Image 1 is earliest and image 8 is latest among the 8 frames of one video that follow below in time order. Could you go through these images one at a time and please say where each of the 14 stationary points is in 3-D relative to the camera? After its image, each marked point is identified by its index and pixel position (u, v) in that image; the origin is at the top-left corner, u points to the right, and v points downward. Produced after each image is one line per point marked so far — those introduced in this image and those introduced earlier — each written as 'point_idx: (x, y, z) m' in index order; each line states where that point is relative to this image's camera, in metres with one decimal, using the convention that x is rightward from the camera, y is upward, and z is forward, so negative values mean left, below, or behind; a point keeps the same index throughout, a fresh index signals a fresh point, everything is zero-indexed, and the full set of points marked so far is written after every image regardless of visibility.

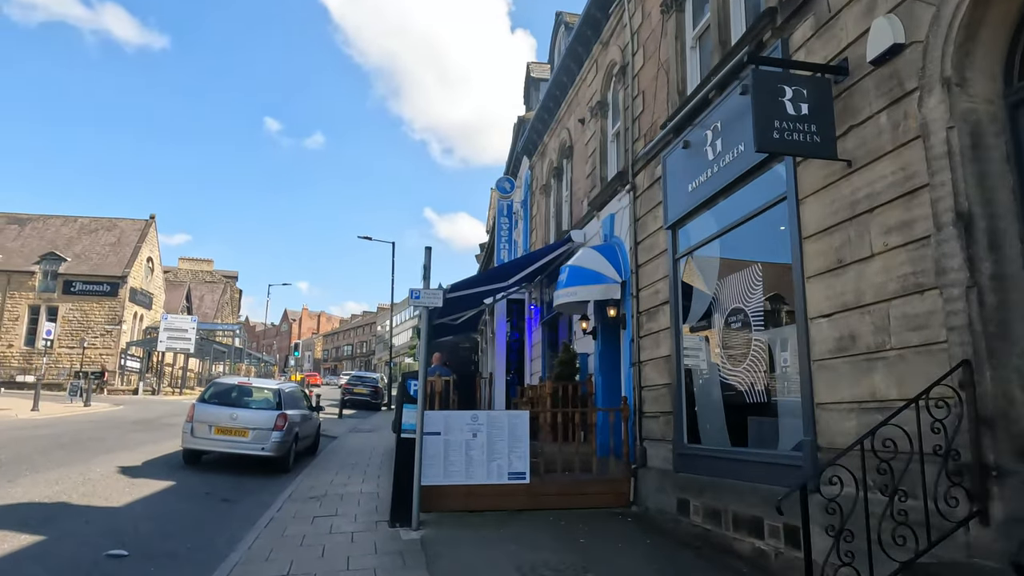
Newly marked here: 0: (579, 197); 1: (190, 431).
0: (+1.3, +1.7, +12.5) m
1: (-5.6, -2.5, +11.5) m
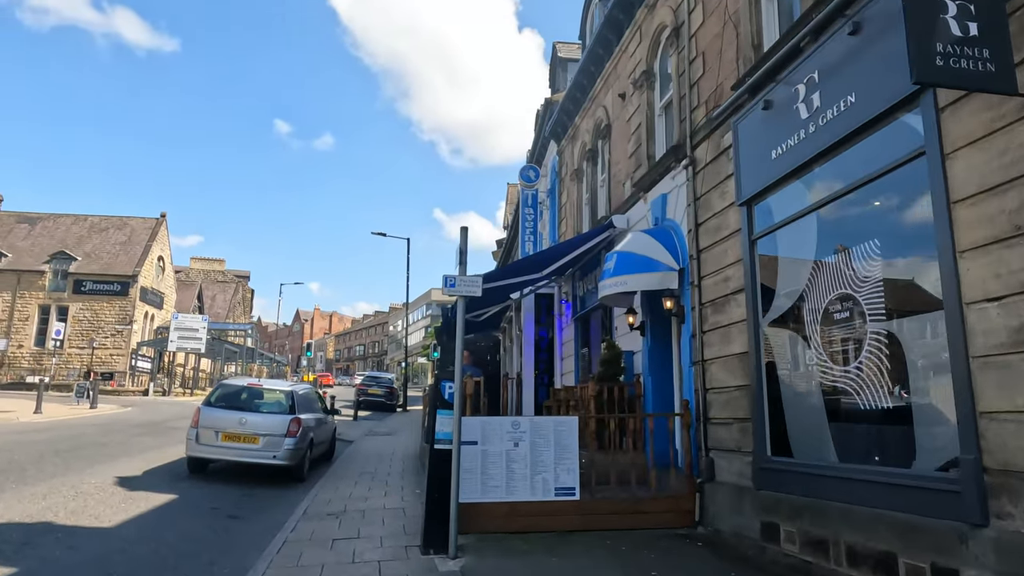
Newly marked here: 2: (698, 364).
0: (+1.9, +1.9, +11.3) m
1: (-5.0, -2.4, +10.5) m
2: (+2.2, -0.9, +7.9) m
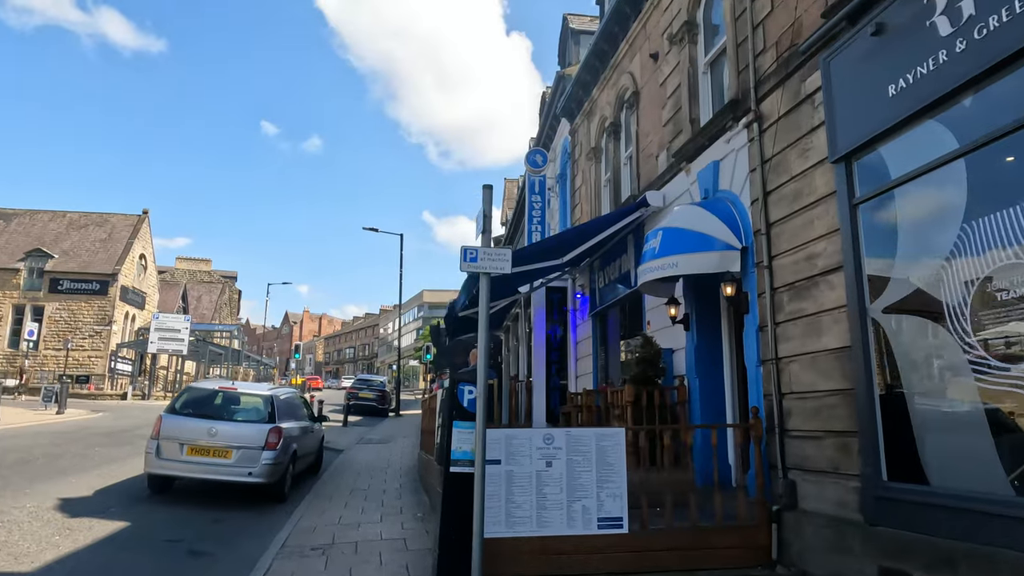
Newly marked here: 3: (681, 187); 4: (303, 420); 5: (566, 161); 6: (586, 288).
0: (+2.1, +2.0, +9.9) m
1: (-4.8, -2.2, +8.9) m
2: (+2.5, -0.7, +6.5) m
3: (+2.2, +1.3, +8.7) m
4: (-3.6, -2.3, +11.5) m
5: (+1.3, +3.0, +15.2) m
6: (+1.4, 0.0, +12.8) m
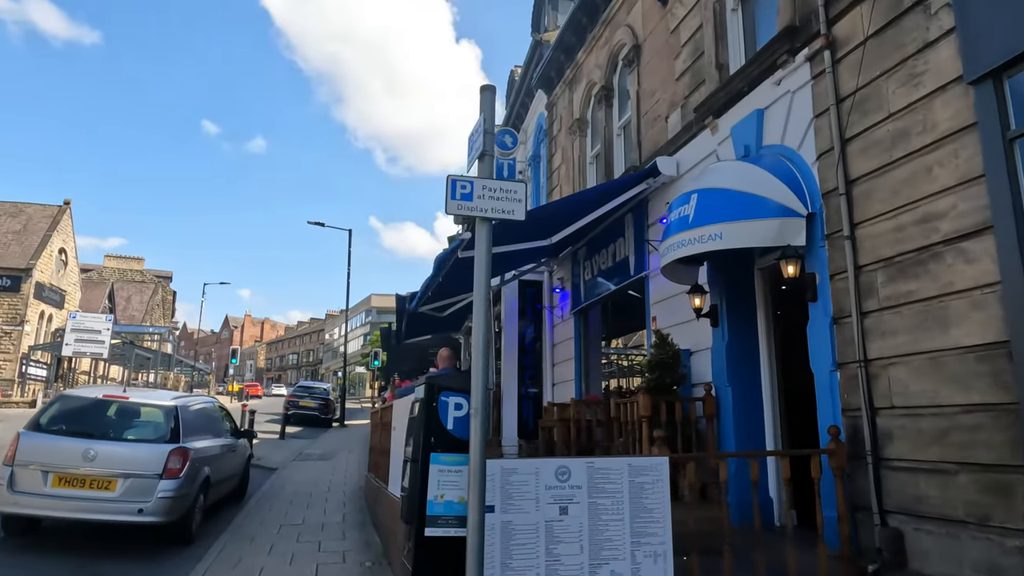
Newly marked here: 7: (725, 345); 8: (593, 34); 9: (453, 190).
0: (+1.8, +2.2, +8.2) m
1: (-5.0, -1.9, +6.6) m
2: (+2.4, -0.6, +4.8) m
3: (+2.0, +1.5, +7.0) m
4: (-4.1, -2.1, +9.3) m
5: (+0.6, +3.0, +13.5) m
6: (+0.9, +0.1, +11.0) m
7: (+2.1, -0.6, +6.4) m
8: (+1.3, +4.0, +10.5) m
9: (-0.3, +0.5, +3.3) m
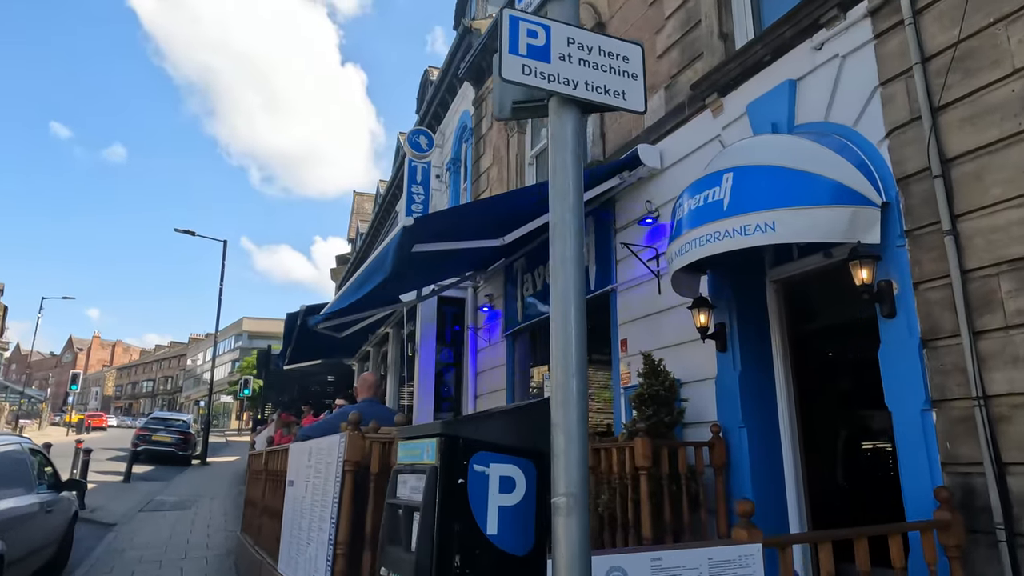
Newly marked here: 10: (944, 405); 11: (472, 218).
0: (+1.3, +2.0, +6.9) m
1: (-5.3, -1.7, +4.0) m
2: (+2.4, -0.6, +3.5) m
3: (+1.7, +1.3, +5.8) m
4: (-4.9, -2.1, +6.7) m
5: (-0.9, +2.7, +11.9) m
6: (-0.2, -0.2, +9.5) m
7: (+1.7, -0.7, +5.0) m
8: (+0.4, +3.8, +9.2) m
9: (0.0, +0.6, +1.6) m
10: (+2.4, -0.6, +3.6) m
11: (-0.3, +0.6, +5.7) m
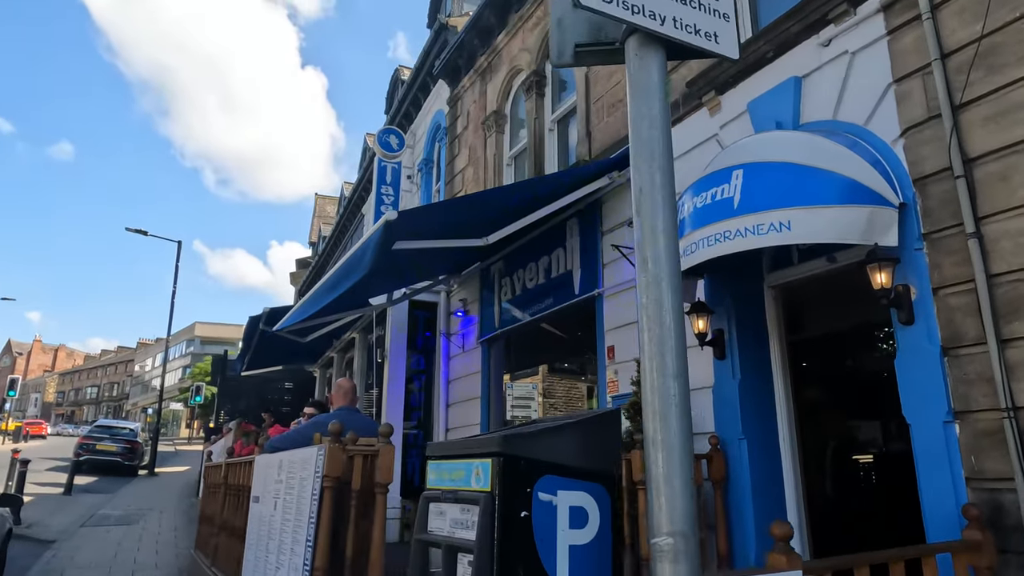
0: (+1.1, +1.9, +6.7) m
1: (-5.3, -1.7, +3.3) m
2: (+2.4, -0.7, +3.3) m
3: (+1.6, +1.3, +5.5) m
4: (-5.1, -2.0, +6.1) m
5: (-1.3, +2.6, +11.6) m
6: (-0.6, -0.2, +9.1) m
7: (+1.6, -0.7, +4.8) m
8: (+0.1, +3.7, +9.0) m
9: (+0.2, +0.6, +1.3) m
10: (+2.4, -0.7, +3.4) m
11: (-0.4, +0.6, +5.4) m
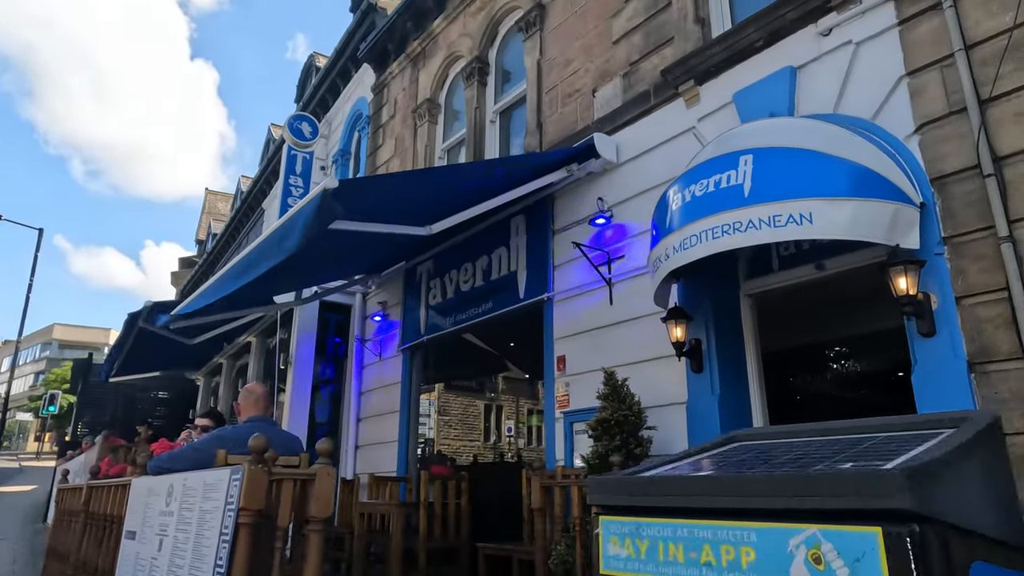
0: (+0.6, +1.9, +6.1) m
1: (-5.4, -1.3, +1.7) m
2: (+2.3, -0.7, +3.0) m
3: (+1.2, +1.2, +5.1) m
4: (-5.5, -1.7, +4.5) m
5: (-2.5, +2.5, +10.6) m
6: (-1.5, -0.2, +8.2) m
7: (+1.3, -0.7, +4.3) m
8: (-0.6, +3.7, +8.3) m
9: (+0.5, +0.7, +0.7) m
10: (+2.3, -0.7, +3.1) m
11: (-0.7, +0.6, +4.6) m
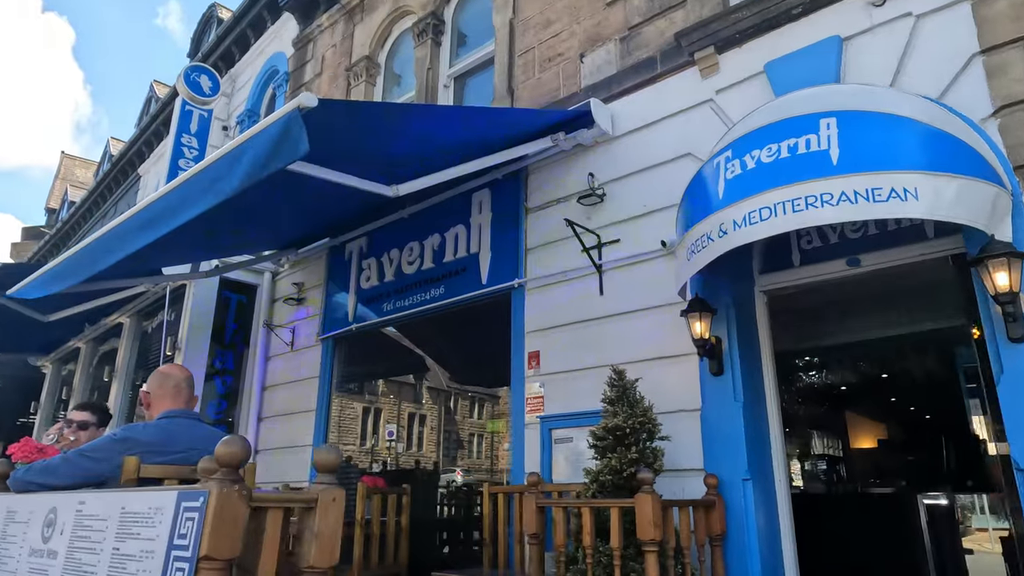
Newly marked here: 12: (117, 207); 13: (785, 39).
0: (+0.4, +2.0, +5.4) m
1: (-4.8, -0.8, 0.0) m
2: (+2.5, -0.7, +2.6) m
3: (+1.2, +1.3, +4.5) m
4: (-5.6, -1.2, +2.7) m
5: (-3.4, +2.8, +9.3) m
6: (-2.2, 0.0, +7.1) m
7: (+1.3, -0.7, +3.7) m
8: (-1.1, +3.8, +7.4) m
9: (+1.2, +0.9, 0.0) m
10: (+2.4, -0.7, +2.7) m
11: (-0.7, +0.8, +3.7) m
12: (-8.3, +1.7, +14.0) m
13: (+1.7, +1.5, +4.1) m
